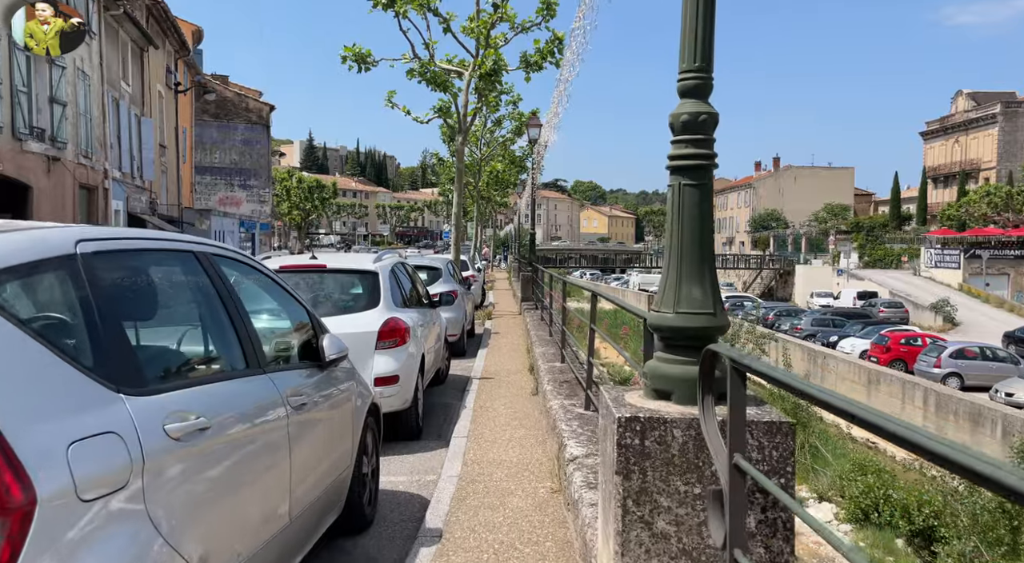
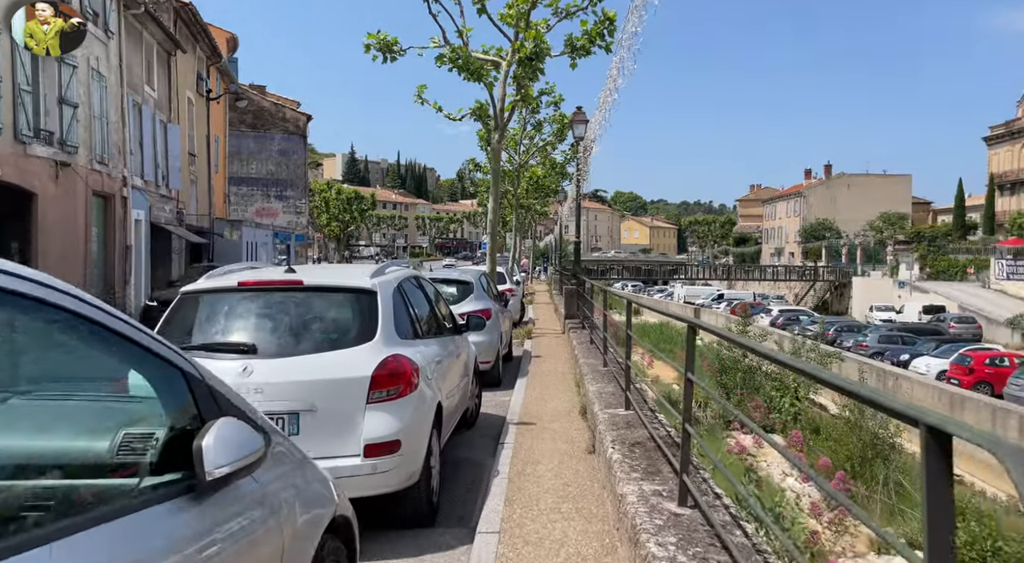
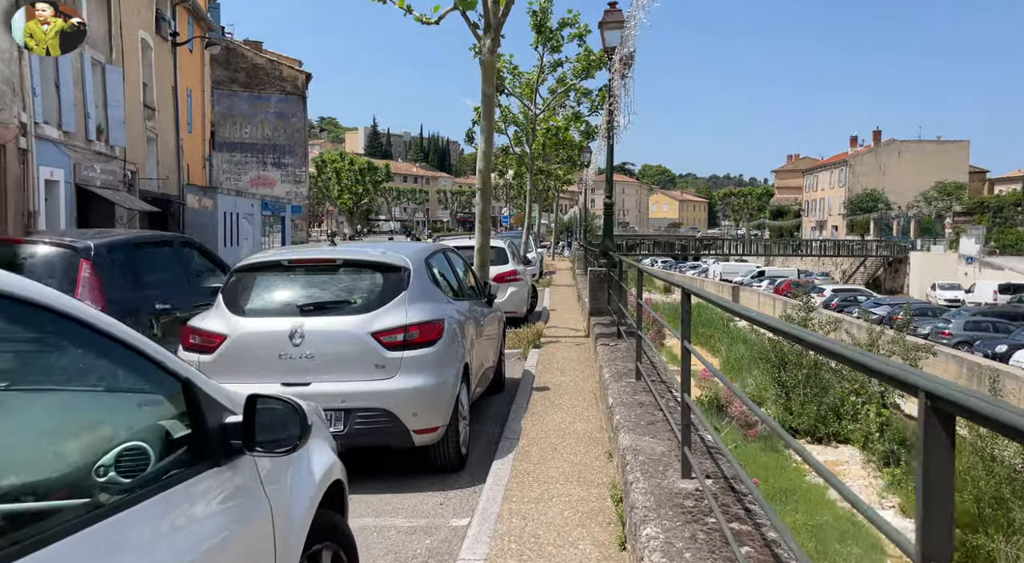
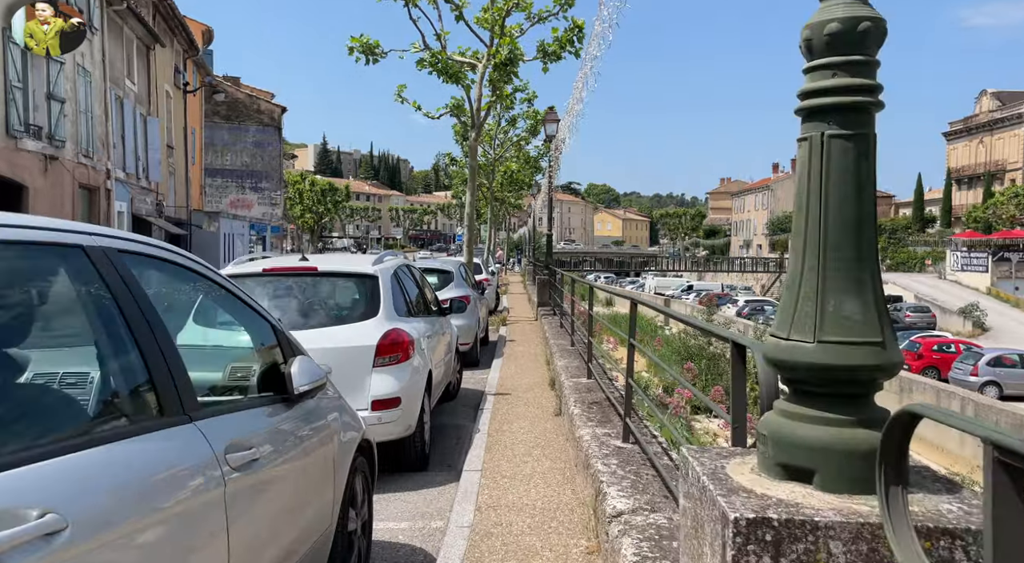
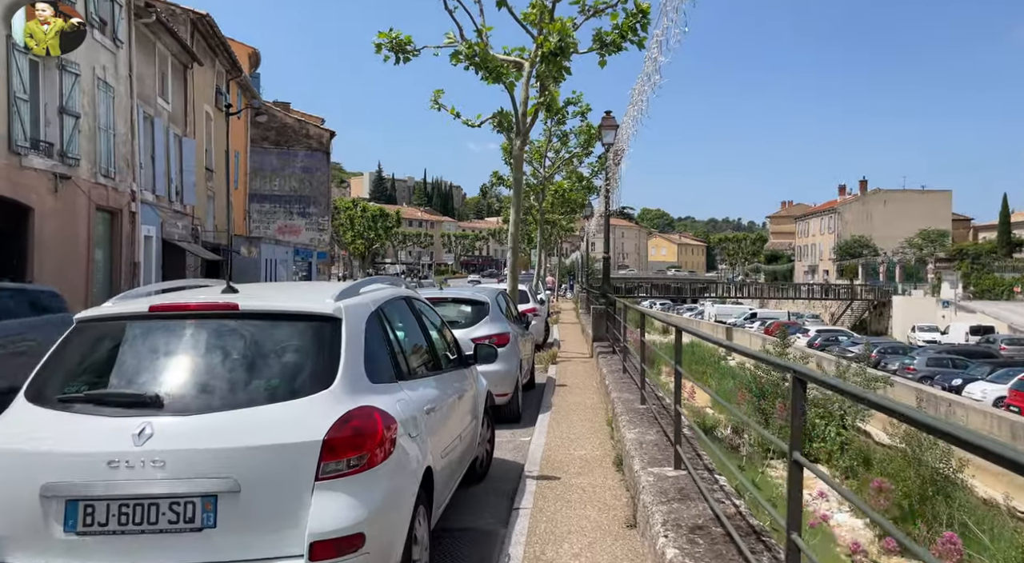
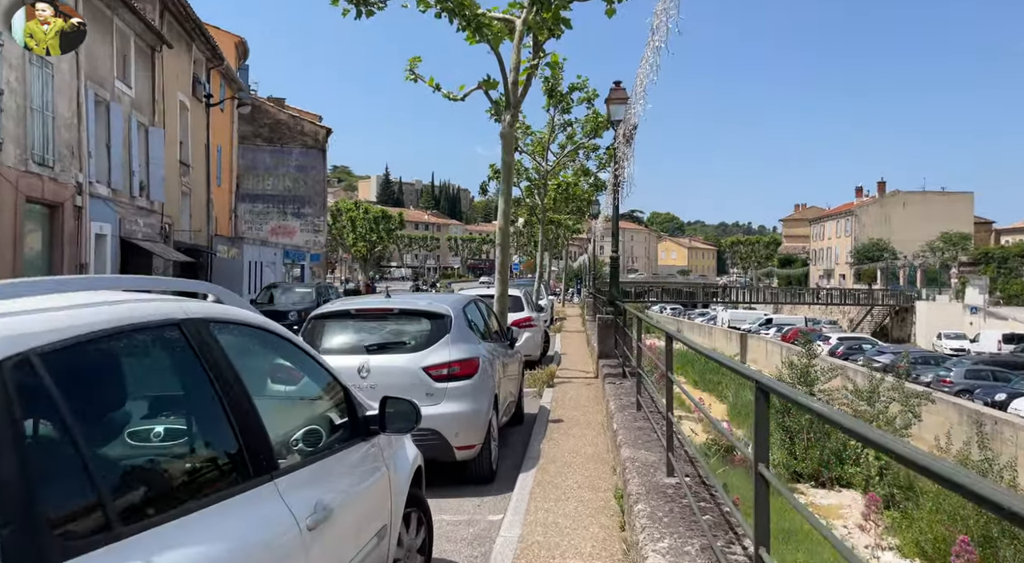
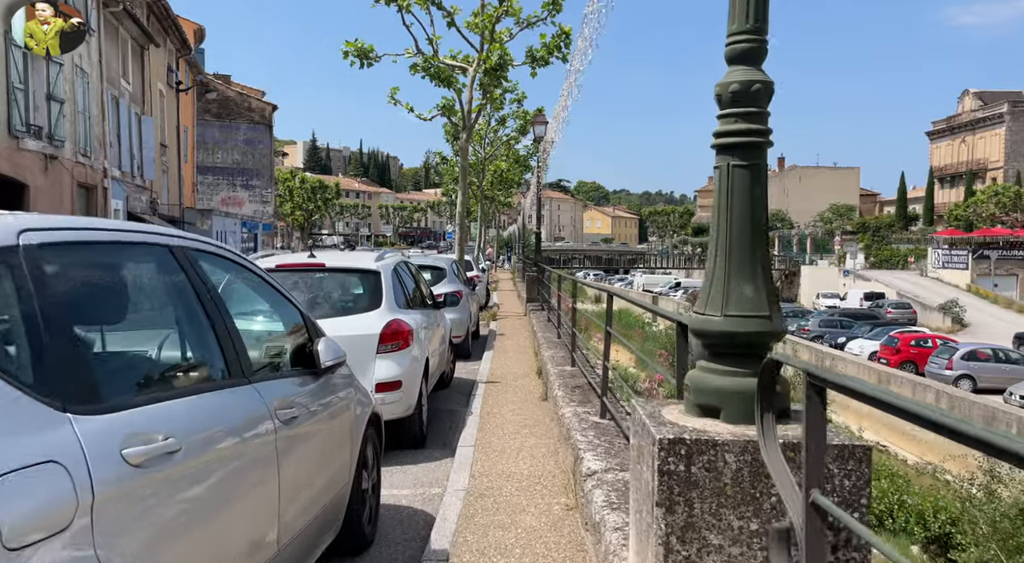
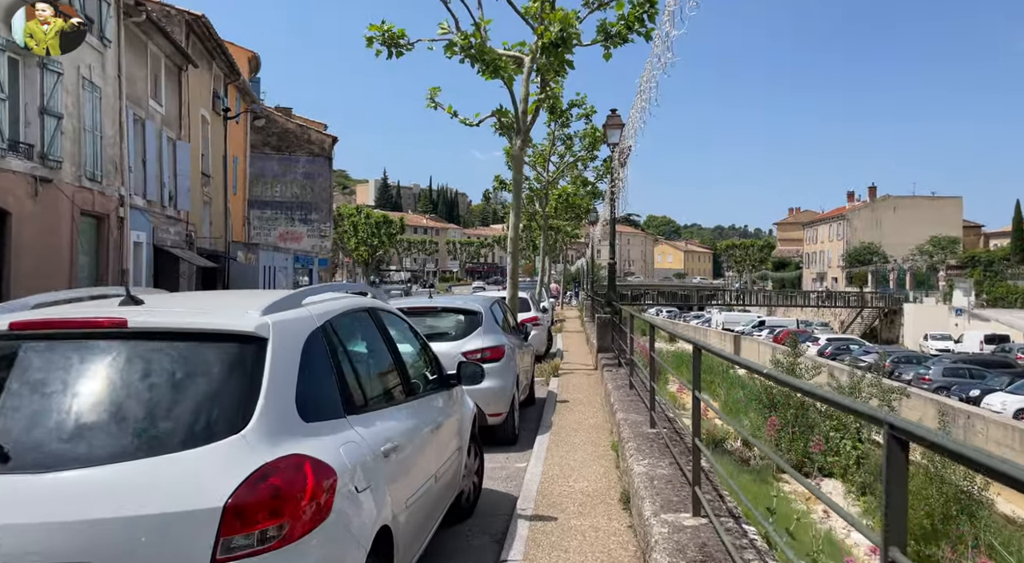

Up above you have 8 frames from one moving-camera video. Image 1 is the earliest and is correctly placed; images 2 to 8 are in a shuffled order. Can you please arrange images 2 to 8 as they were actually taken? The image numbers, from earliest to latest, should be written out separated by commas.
7, 4, 2, 5, 8, 6, 3
